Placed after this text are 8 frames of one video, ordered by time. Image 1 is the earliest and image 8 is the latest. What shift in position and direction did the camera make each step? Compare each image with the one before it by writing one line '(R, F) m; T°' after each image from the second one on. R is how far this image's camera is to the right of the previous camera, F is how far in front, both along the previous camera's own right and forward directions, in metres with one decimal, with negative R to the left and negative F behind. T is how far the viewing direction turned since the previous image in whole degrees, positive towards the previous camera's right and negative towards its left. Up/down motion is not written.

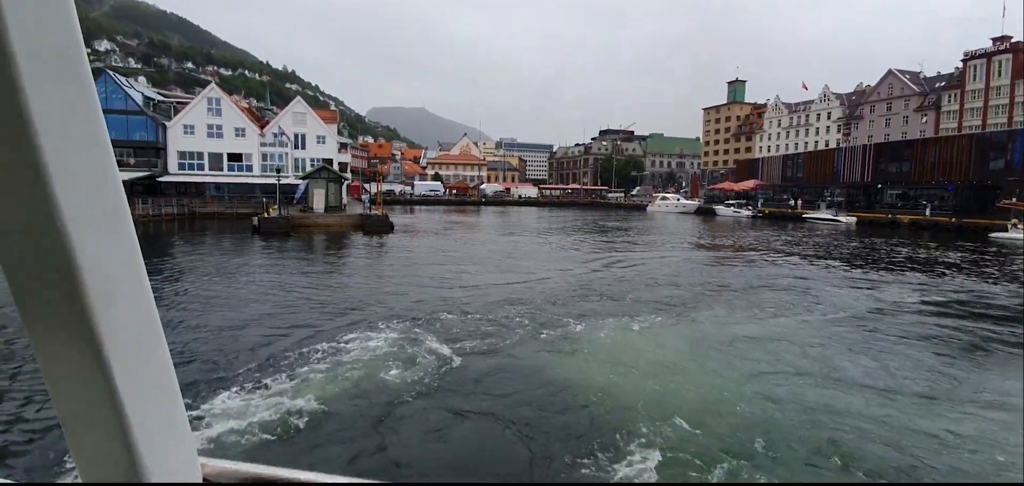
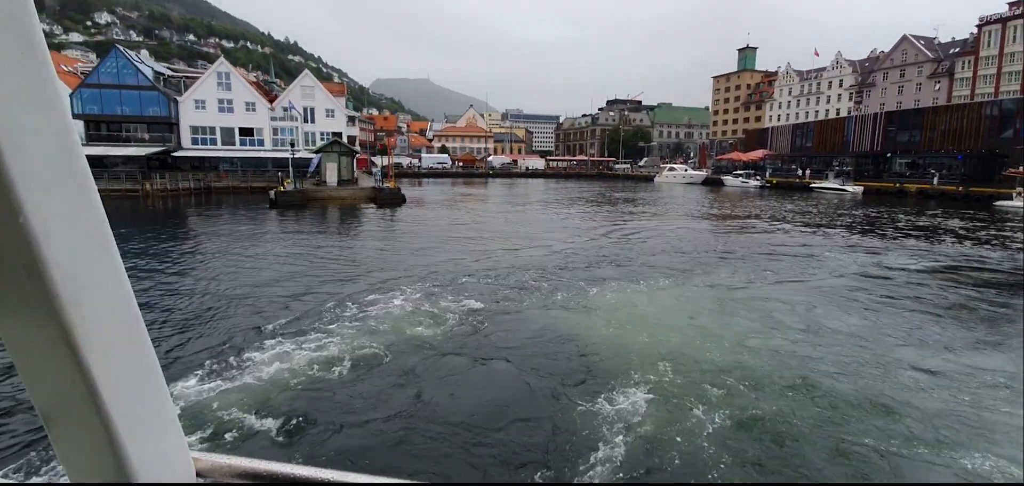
(-0.1, -0.7) m; -1°
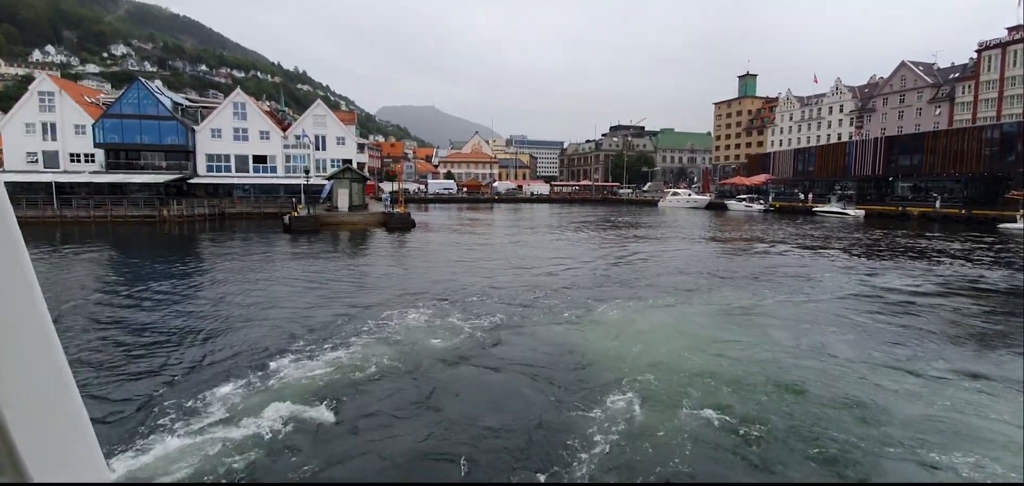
(-0.2, -0.5) m; -1°
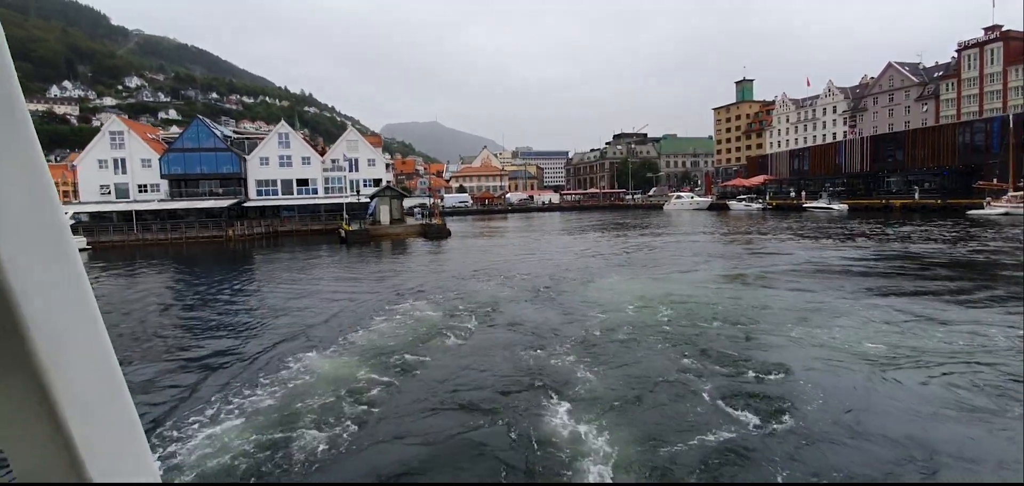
(-0.8, -4.6) m; -1°
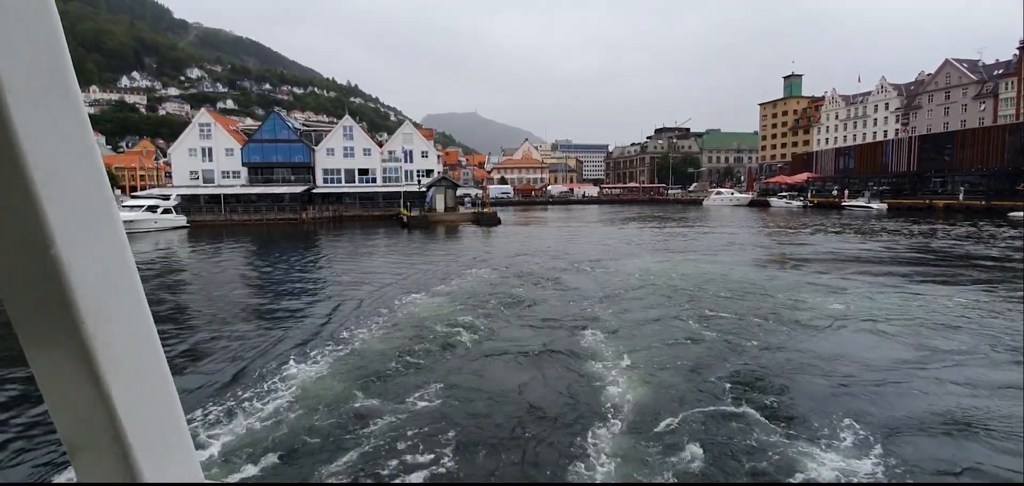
(-0.5, -3.2) m; -4°
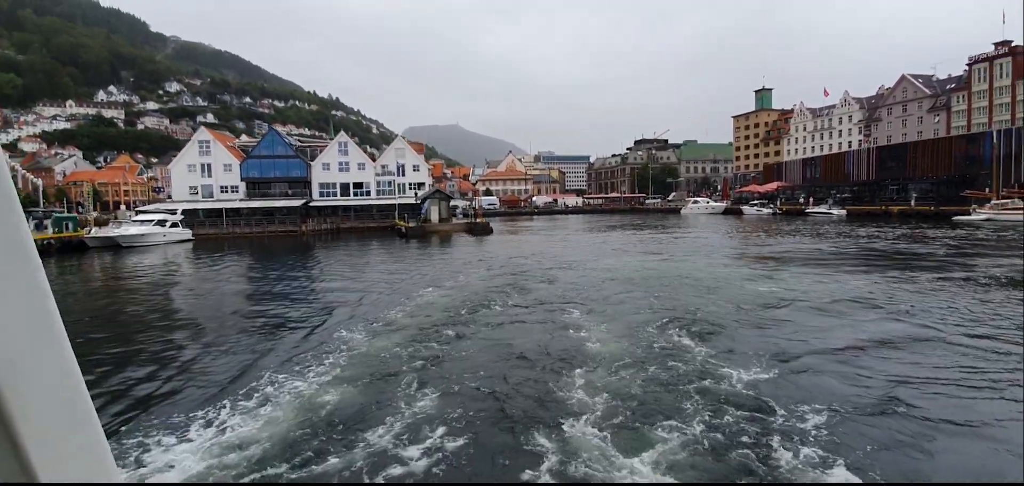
(-0.6, -2.7) m; +2°
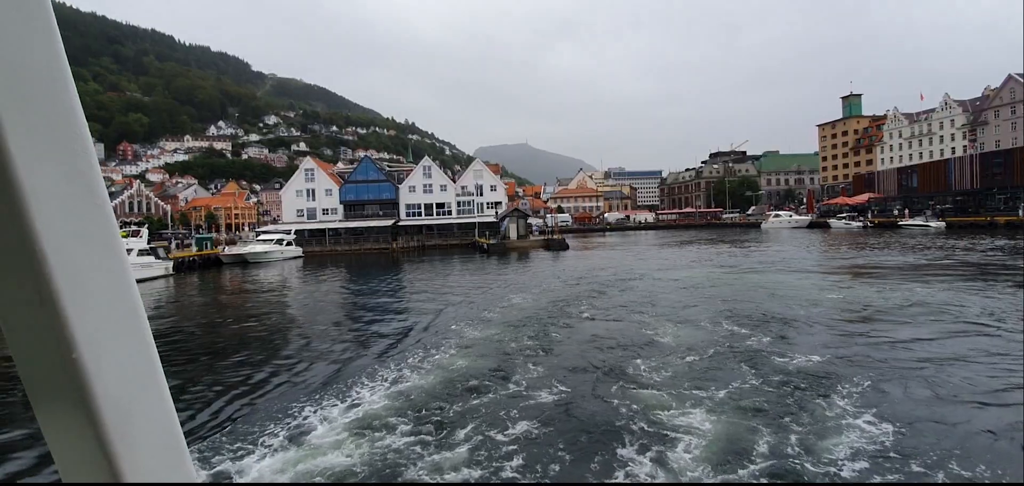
(-0.3, -2.2) m; -8°
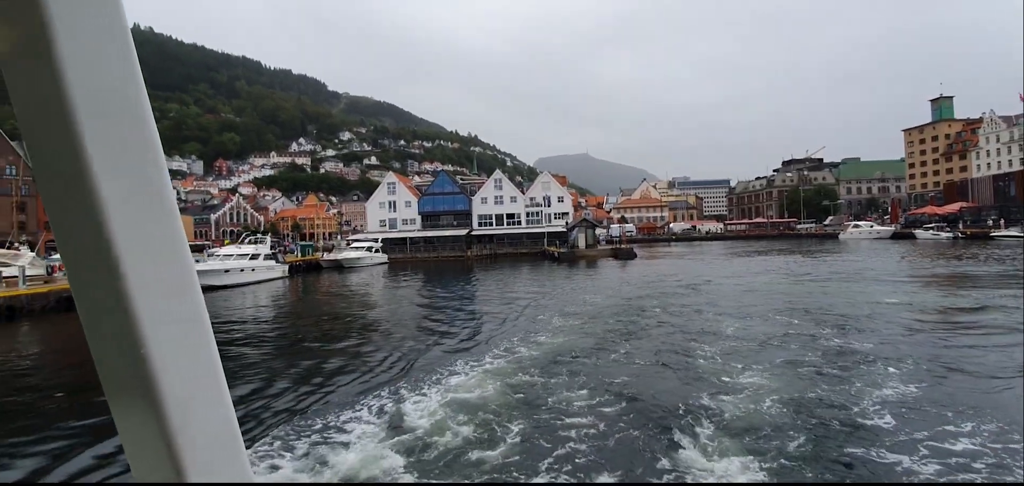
(-0.7, -2.7) m; -7°
